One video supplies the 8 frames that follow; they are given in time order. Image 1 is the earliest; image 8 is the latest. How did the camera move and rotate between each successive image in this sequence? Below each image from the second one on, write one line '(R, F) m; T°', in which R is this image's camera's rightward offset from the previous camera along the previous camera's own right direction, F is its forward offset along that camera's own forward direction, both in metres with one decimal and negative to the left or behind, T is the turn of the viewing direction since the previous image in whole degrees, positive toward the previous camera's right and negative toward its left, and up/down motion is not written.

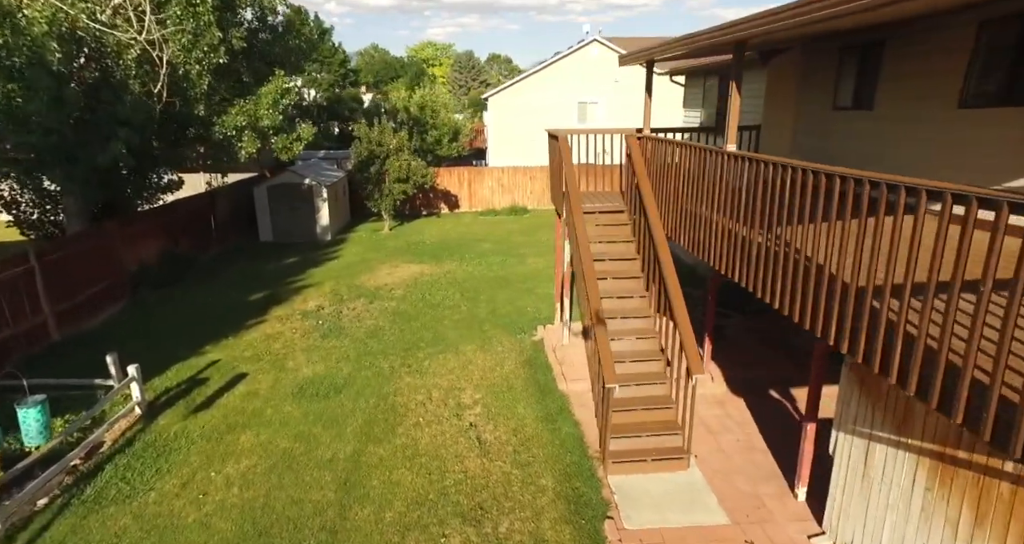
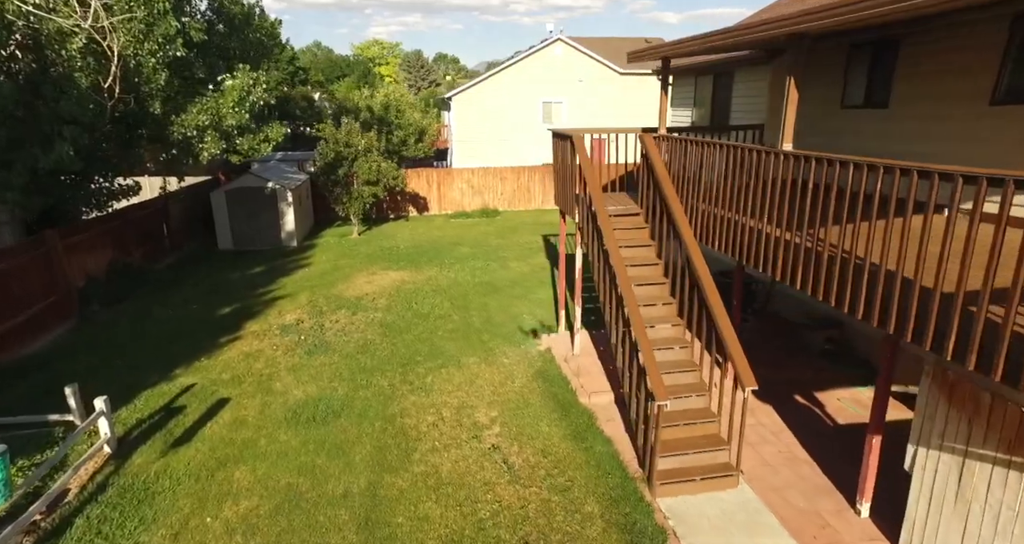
(-0.8, +0.5) m; +5°
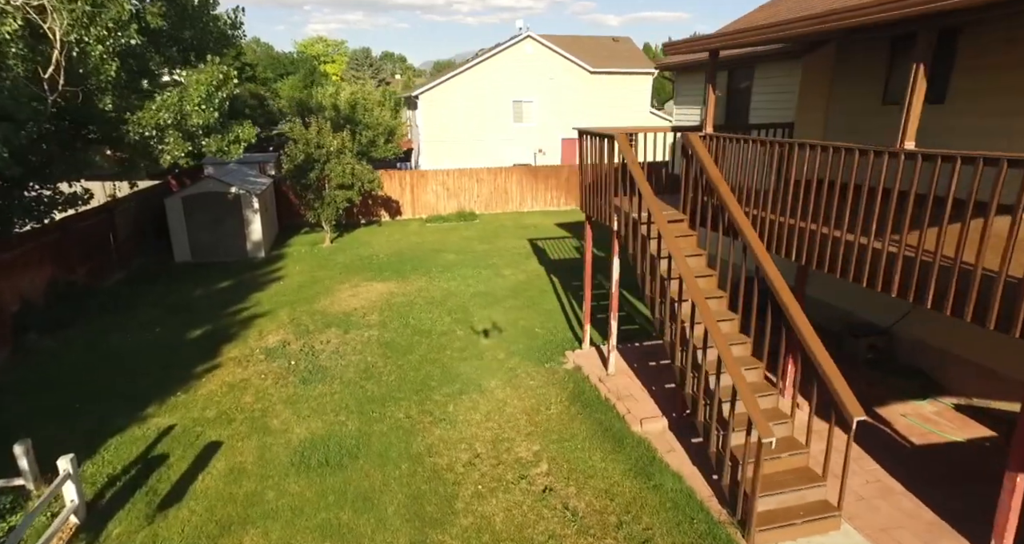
(-1.0, +0.8) m; +5°
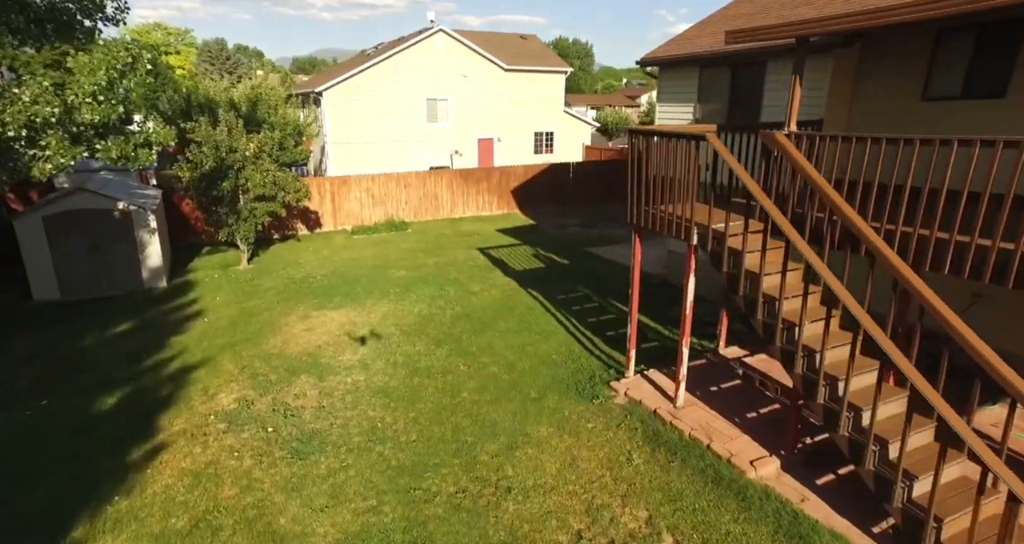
(-1.9, +1.5) m; +12°
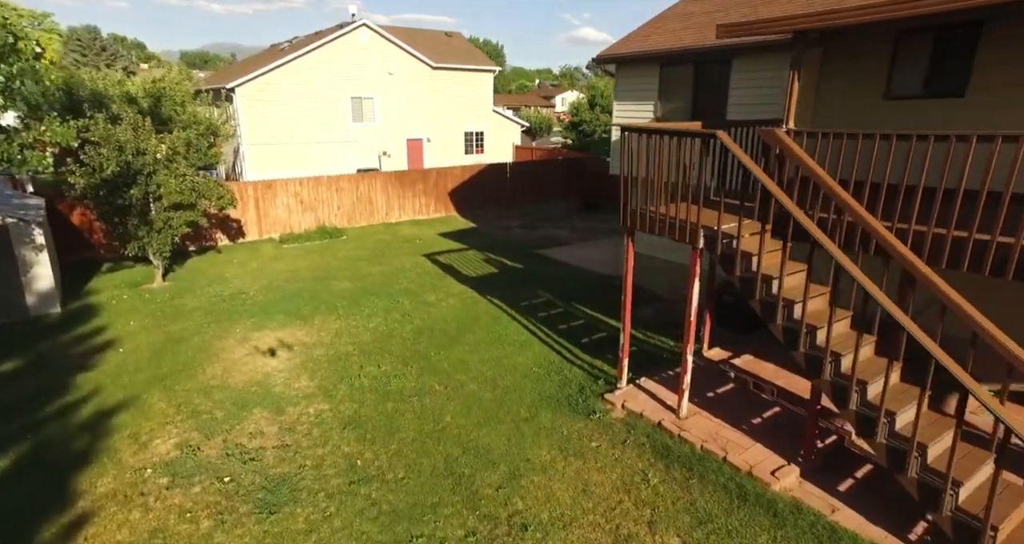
(-0.8, +0.6) m; +9°
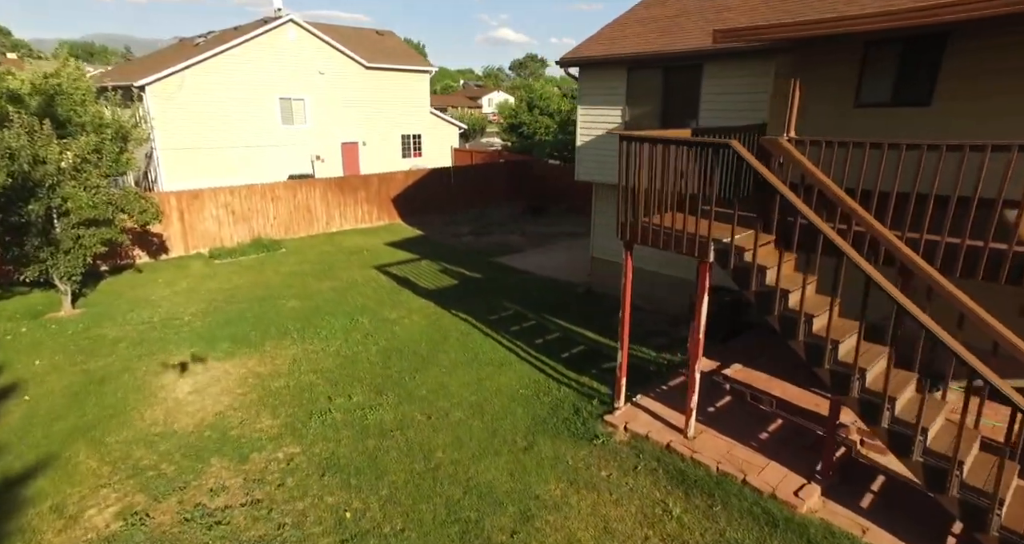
(-0.7, +0.5) m; +7°
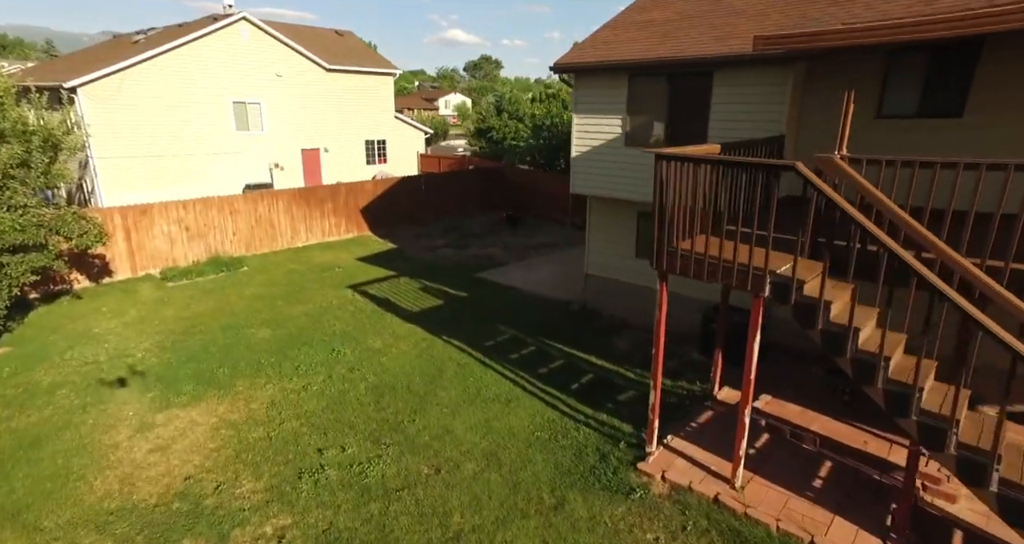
(-0.7, +0.8) m; +4°
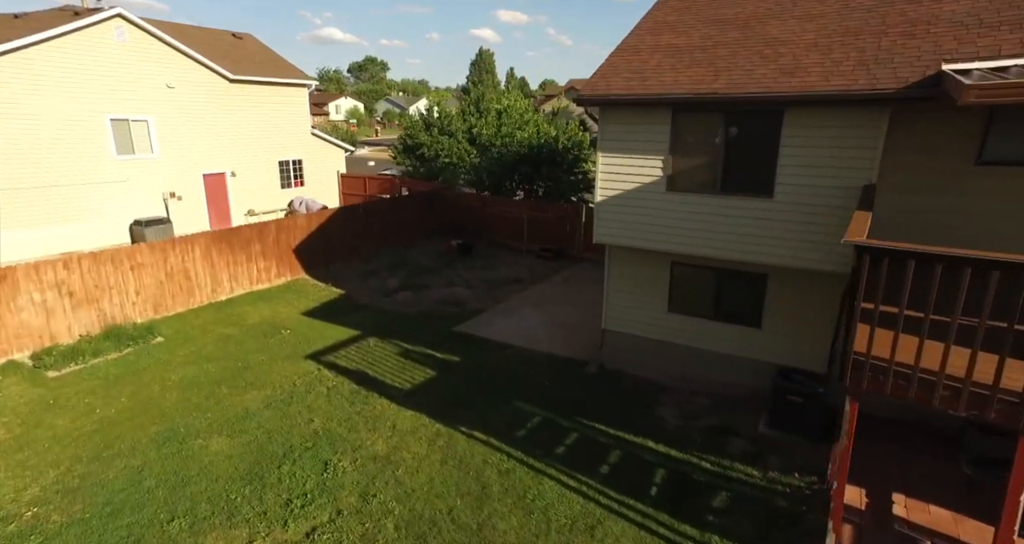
(-1.9, +1.9) m; +11°
